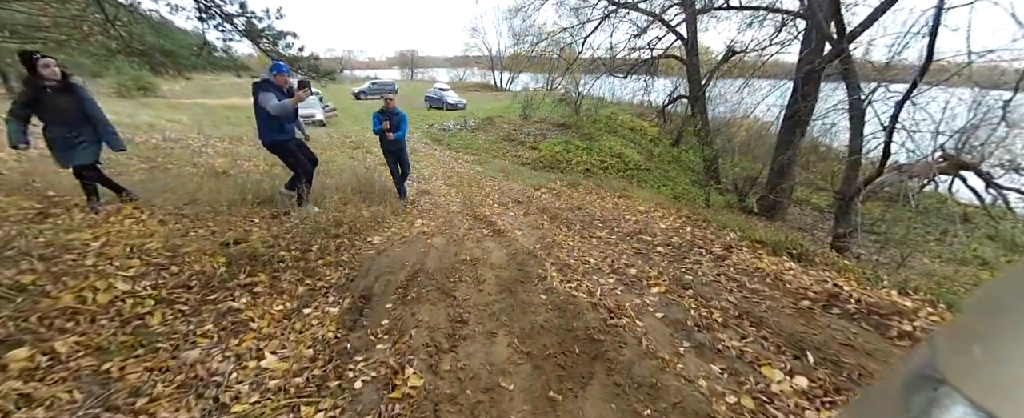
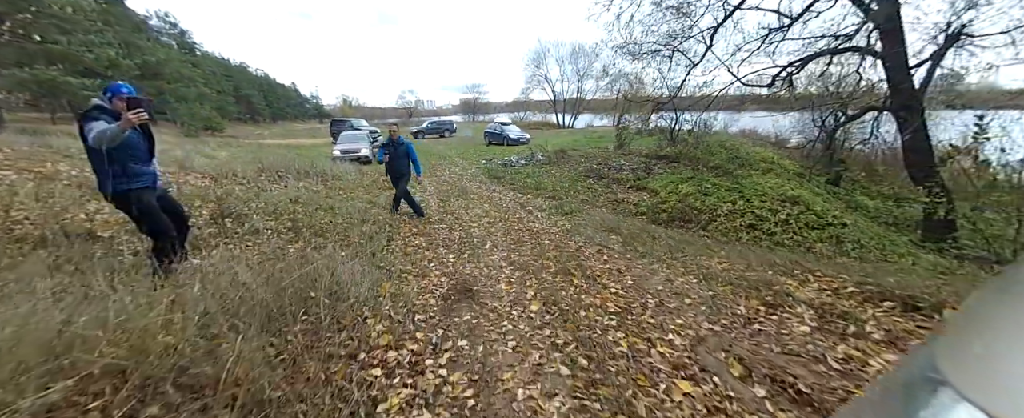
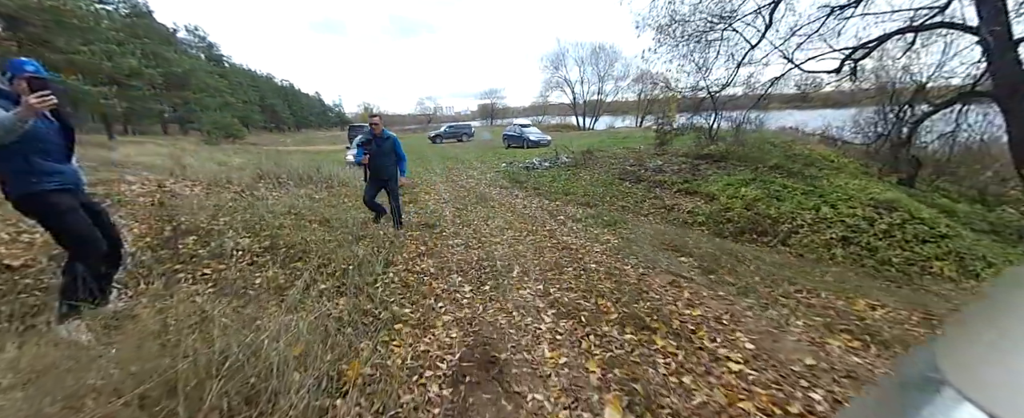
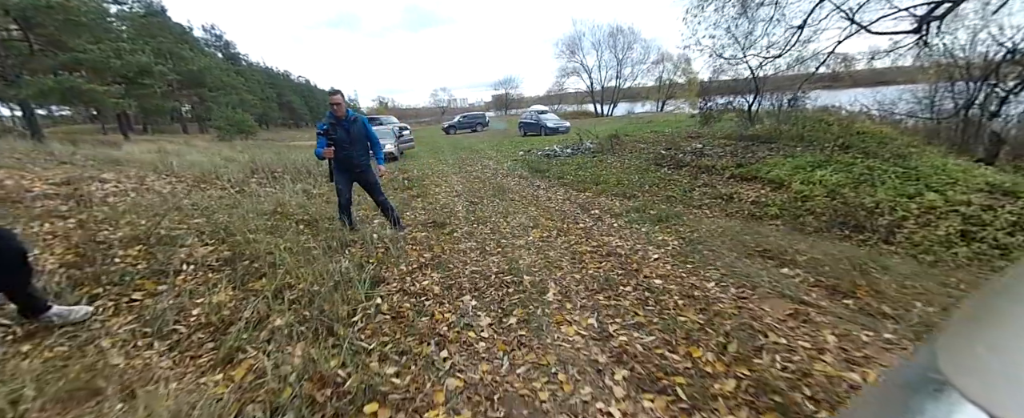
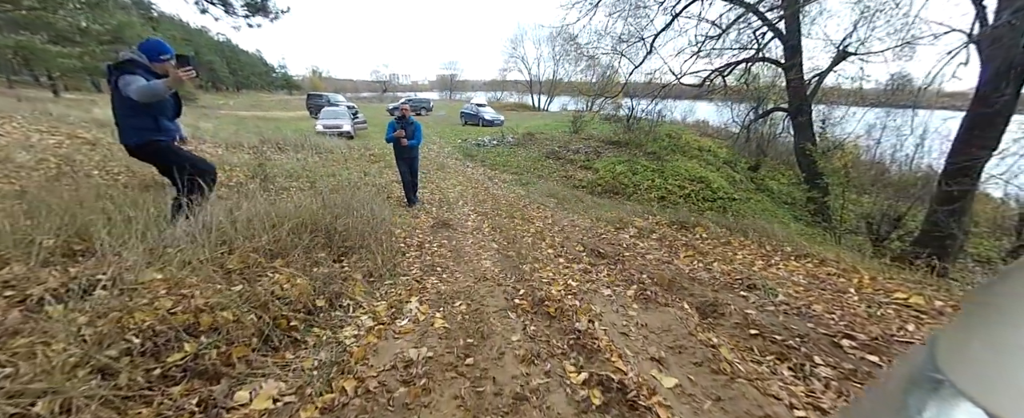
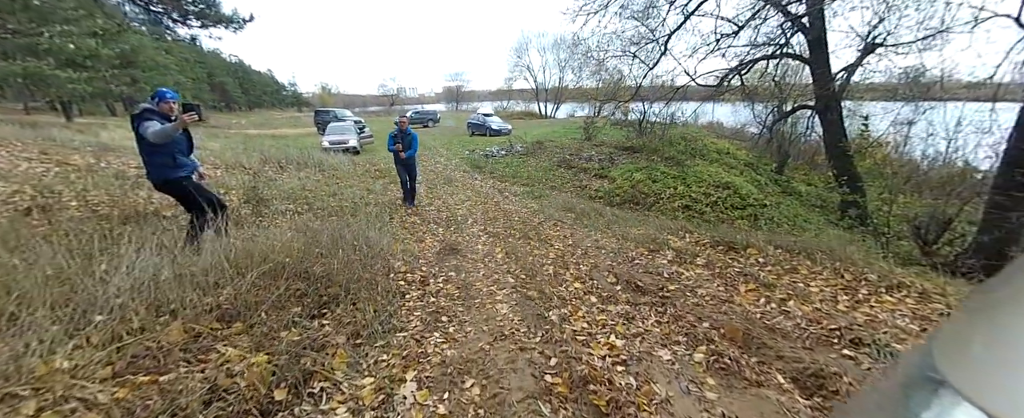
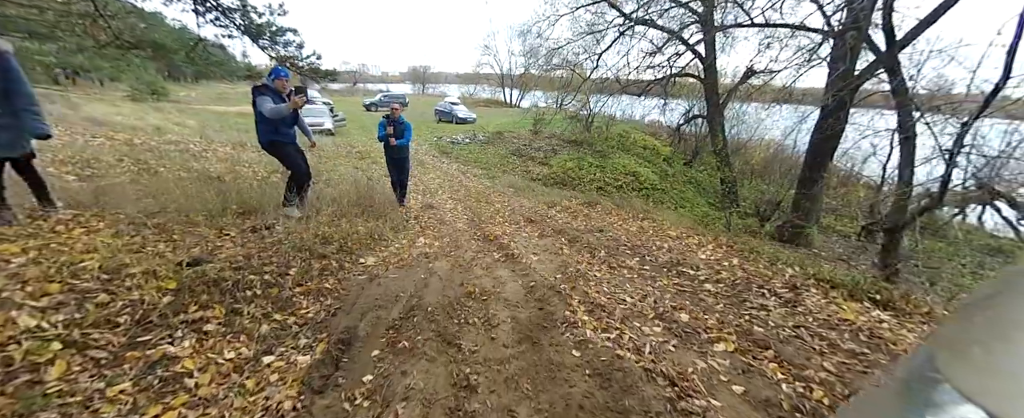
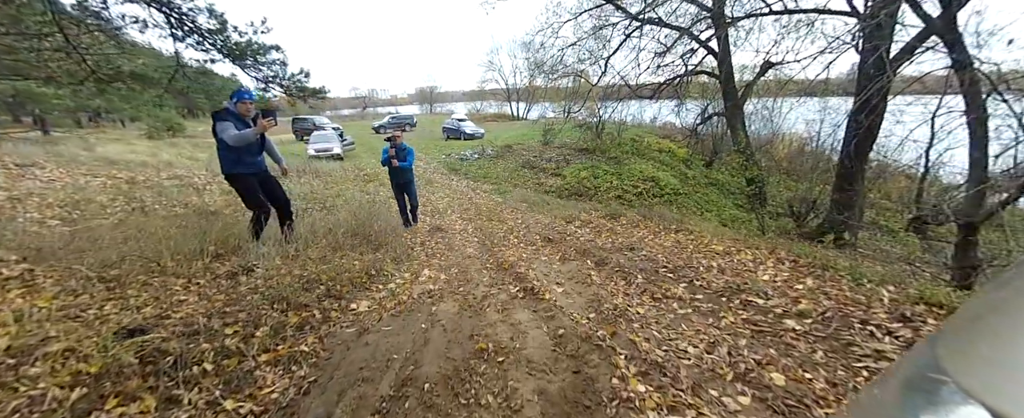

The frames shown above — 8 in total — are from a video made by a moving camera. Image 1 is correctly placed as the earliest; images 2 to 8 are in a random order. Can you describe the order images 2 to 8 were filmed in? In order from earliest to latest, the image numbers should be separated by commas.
7, 8, 5, 6, 2, 3, 4
